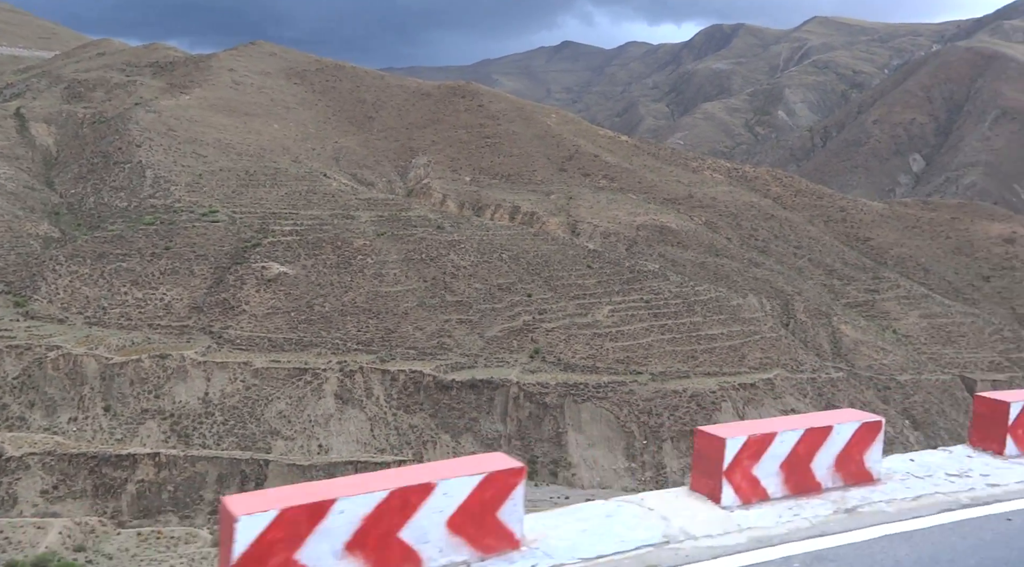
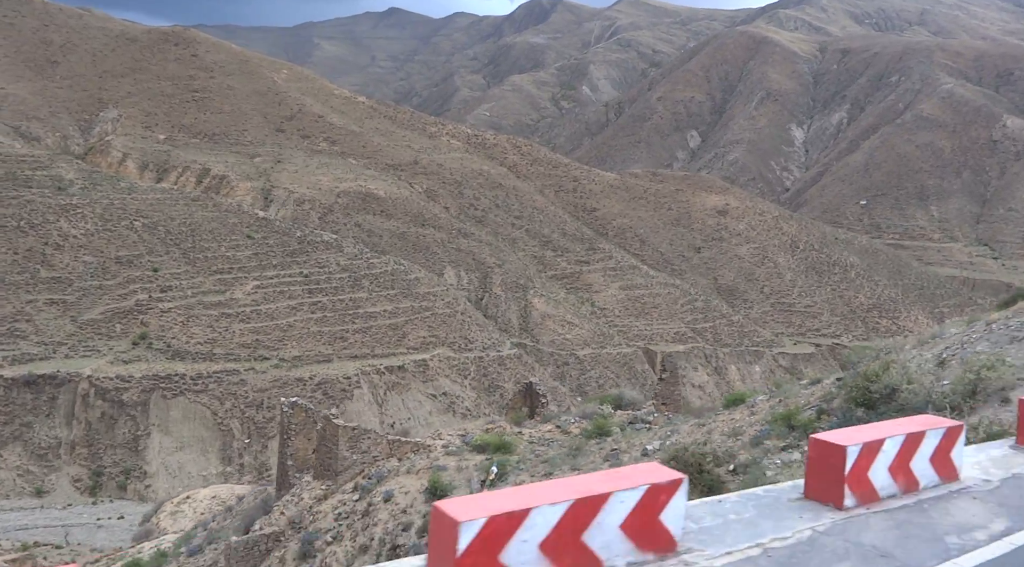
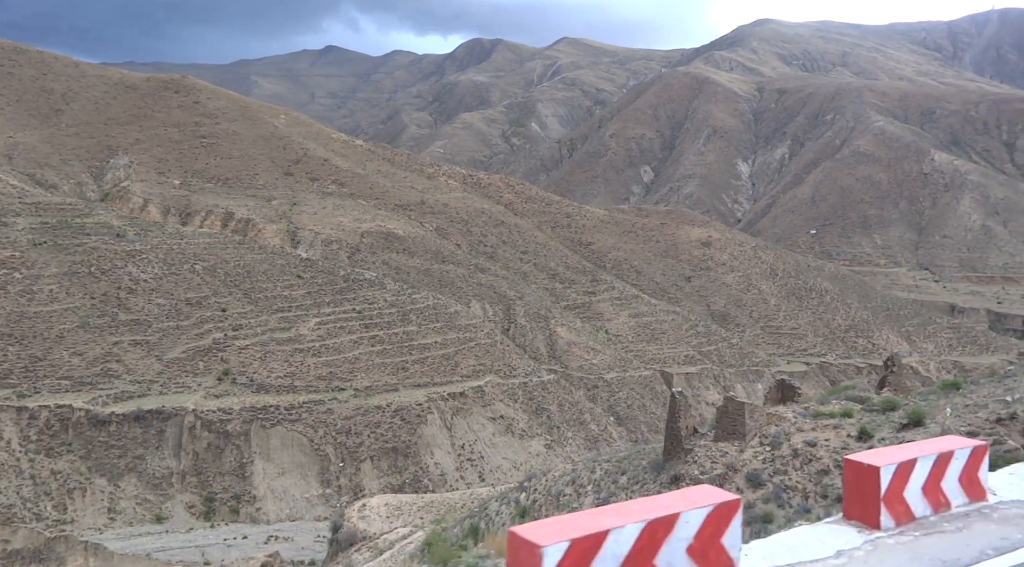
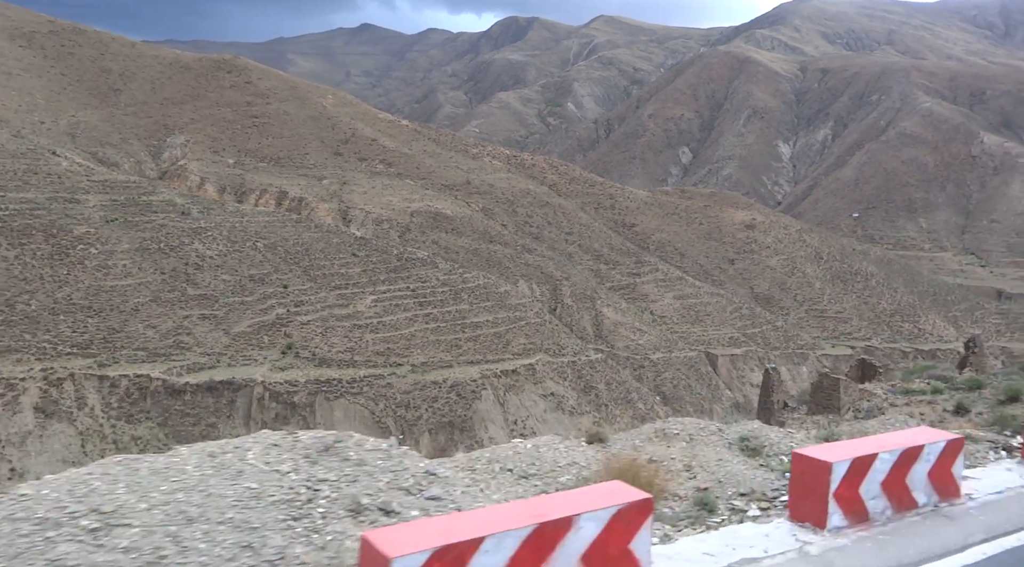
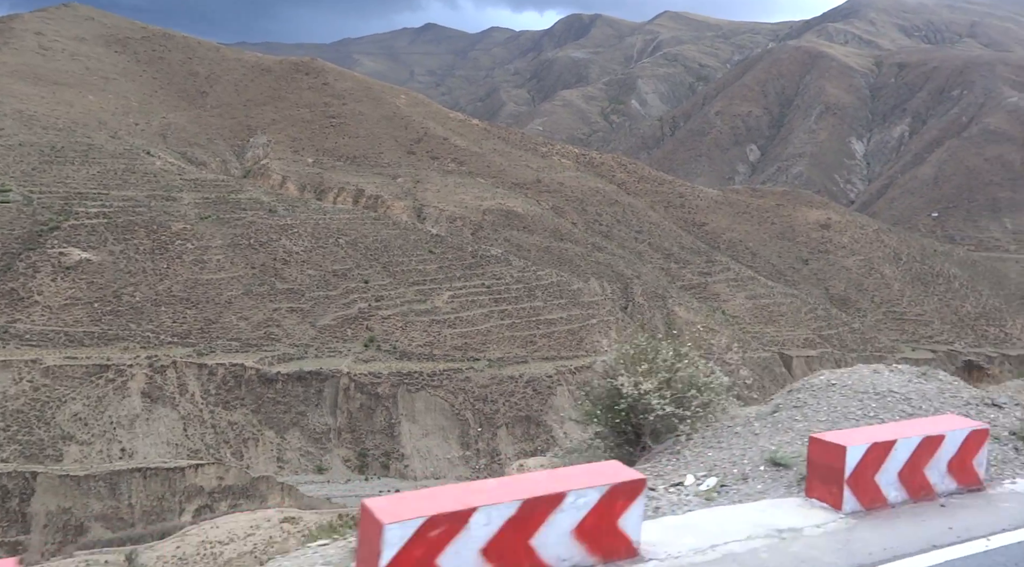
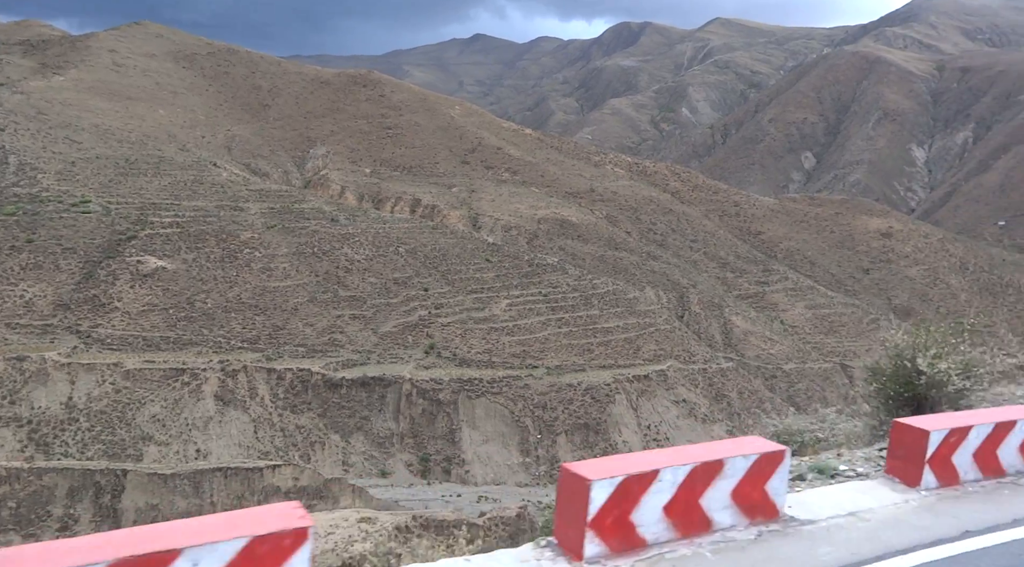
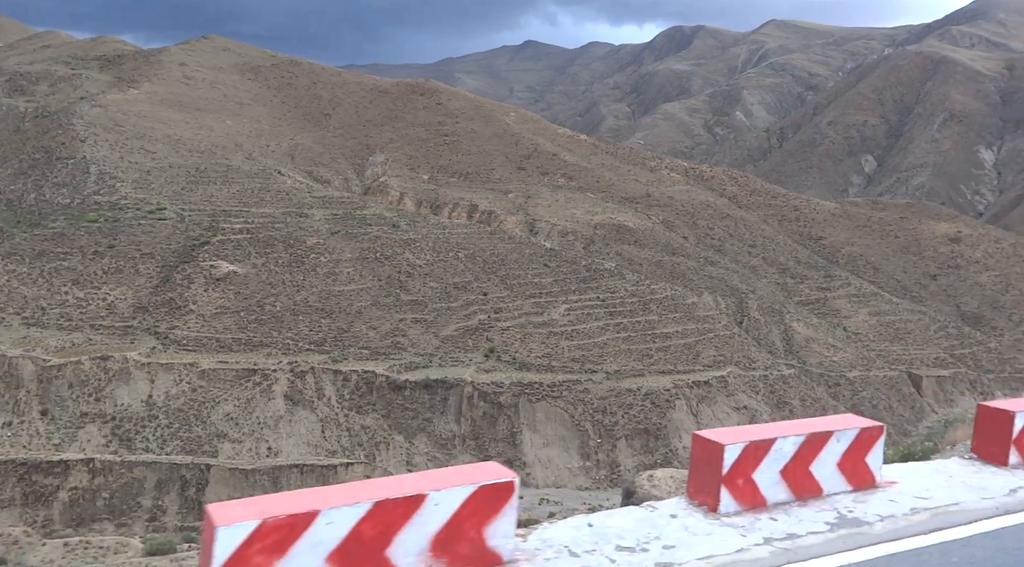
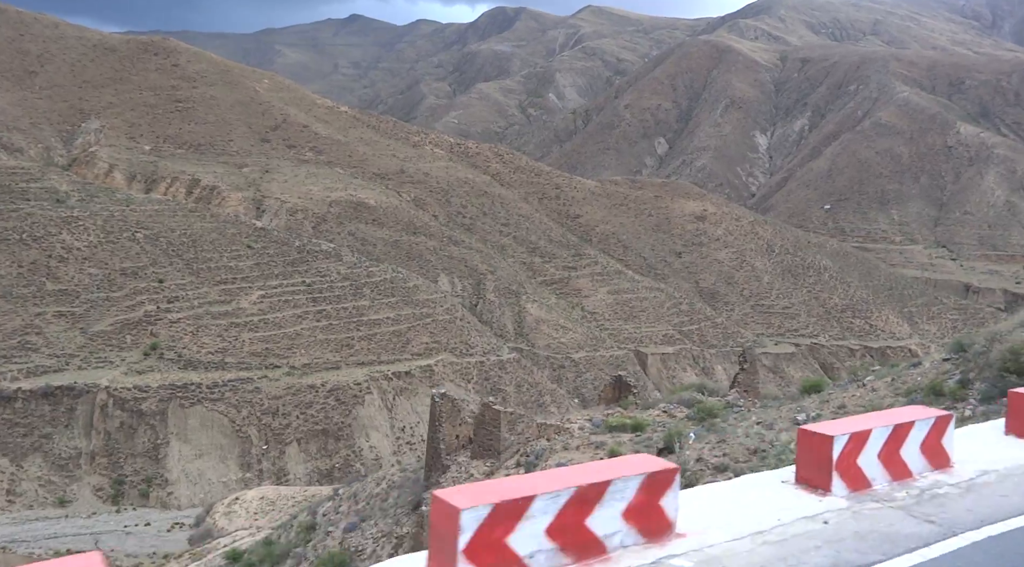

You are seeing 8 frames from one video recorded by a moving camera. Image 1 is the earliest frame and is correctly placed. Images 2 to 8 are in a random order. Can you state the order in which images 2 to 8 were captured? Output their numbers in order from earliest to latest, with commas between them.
7, 6, 5, 4, 3, 8, 2
